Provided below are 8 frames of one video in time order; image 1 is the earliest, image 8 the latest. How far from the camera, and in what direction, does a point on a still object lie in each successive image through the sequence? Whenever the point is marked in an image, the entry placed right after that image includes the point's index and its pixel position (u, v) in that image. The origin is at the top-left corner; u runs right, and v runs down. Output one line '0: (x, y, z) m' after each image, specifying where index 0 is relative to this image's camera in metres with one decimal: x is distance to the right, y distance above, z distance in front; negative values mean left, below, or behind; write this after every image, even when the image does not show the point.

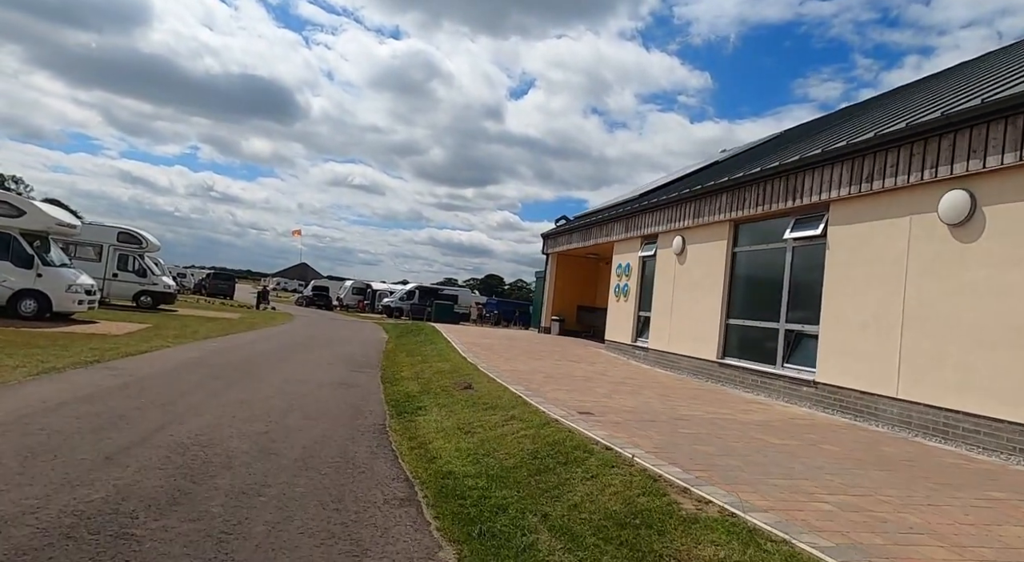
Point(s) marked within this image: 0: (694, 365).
0: (+4.0, -1.9, +13.5) m
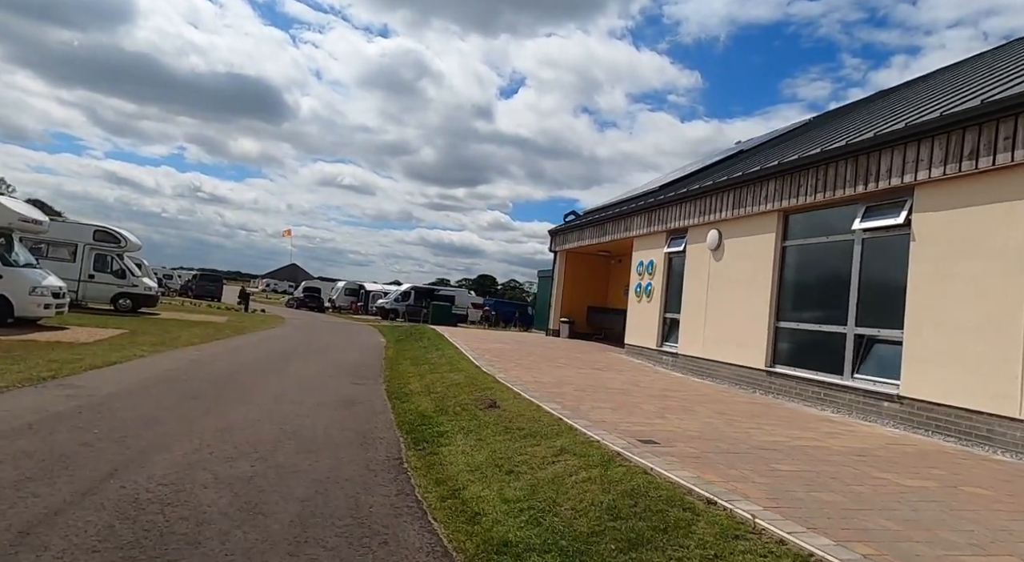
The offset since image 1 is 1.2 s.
0: (+4.4, -1.8, +12.0) m
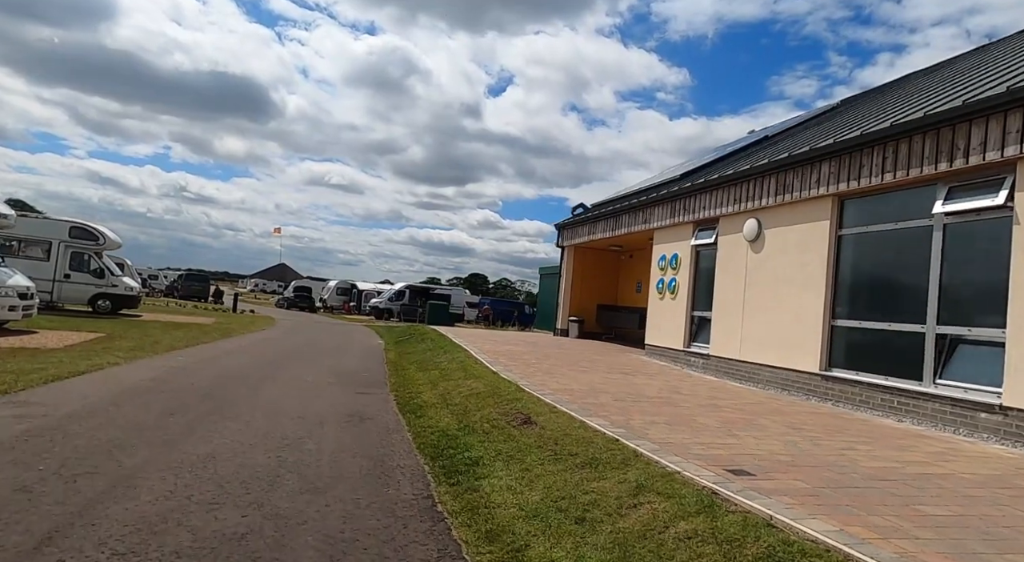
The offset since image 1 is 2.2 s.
0: (+4.8, -1.7, +10.8) m
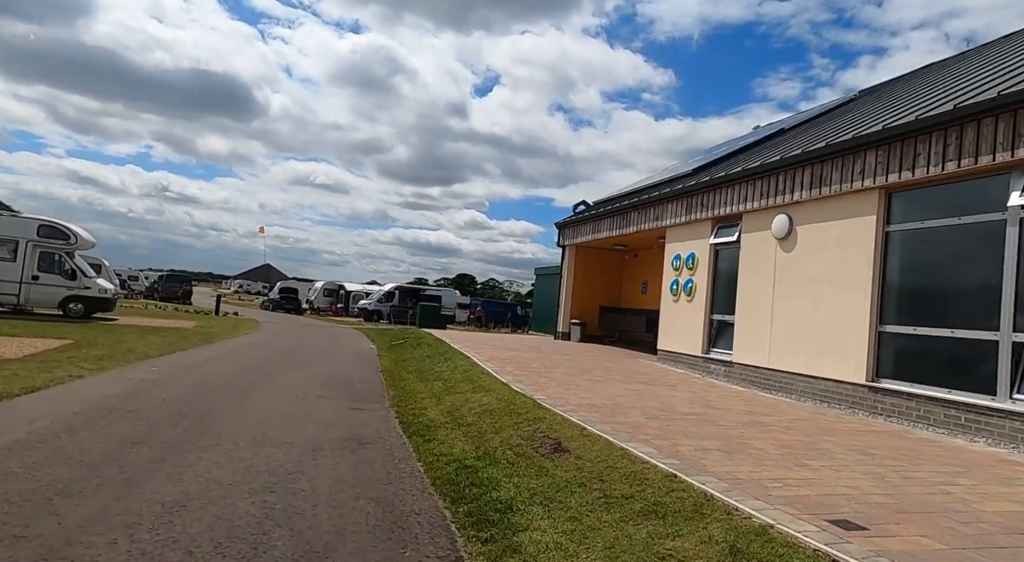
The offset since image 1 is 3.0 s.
0: (+5.0, -1.7, +9.9) m
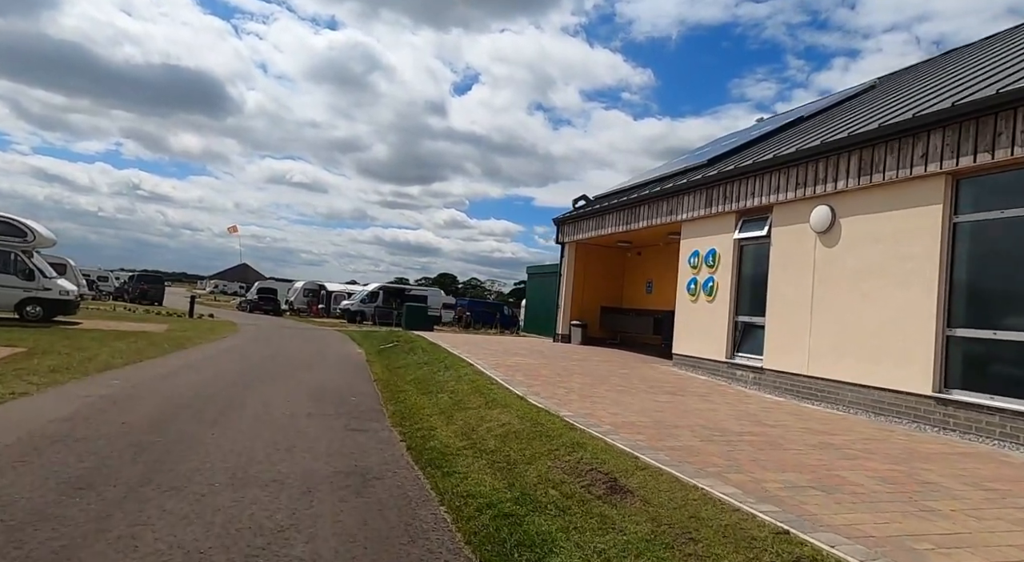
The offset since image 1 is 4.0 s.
0: (+5.3, -1.7, +8.9) m
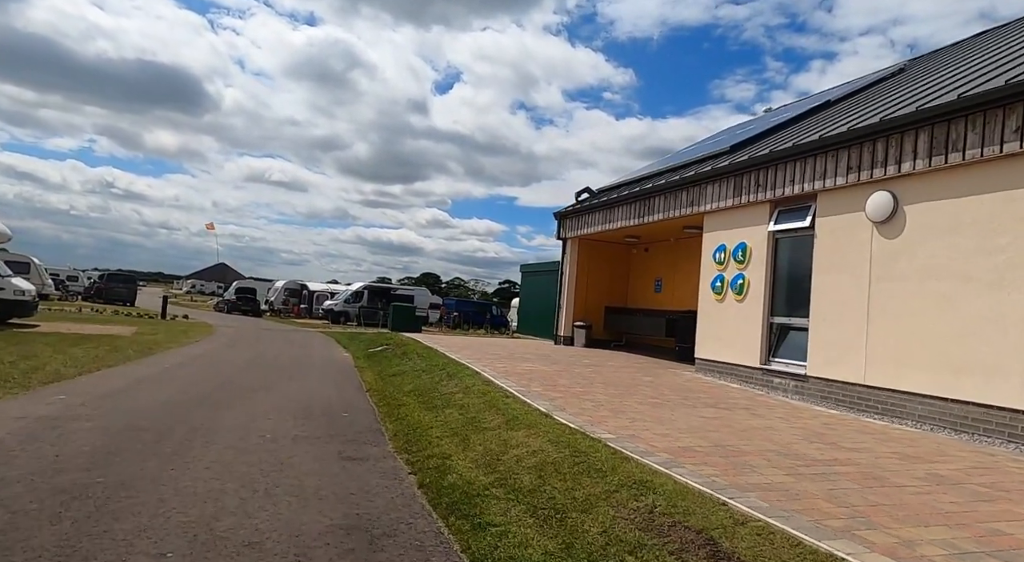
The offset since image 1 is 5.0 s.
0: (+5.6, -1.7, +7.7) m
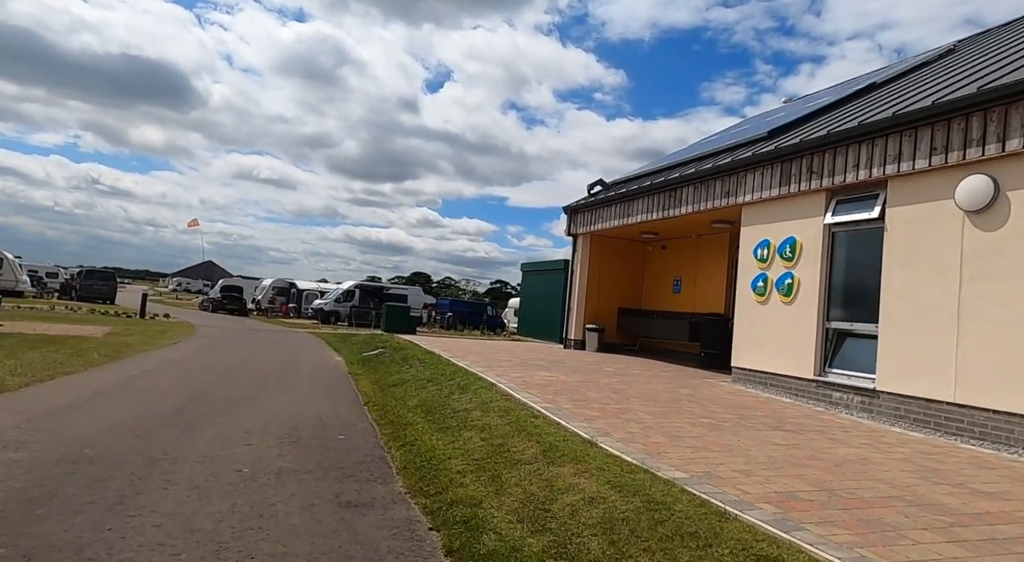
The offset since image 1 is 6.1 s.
0: (+5.9, -1.7, +6.3) m
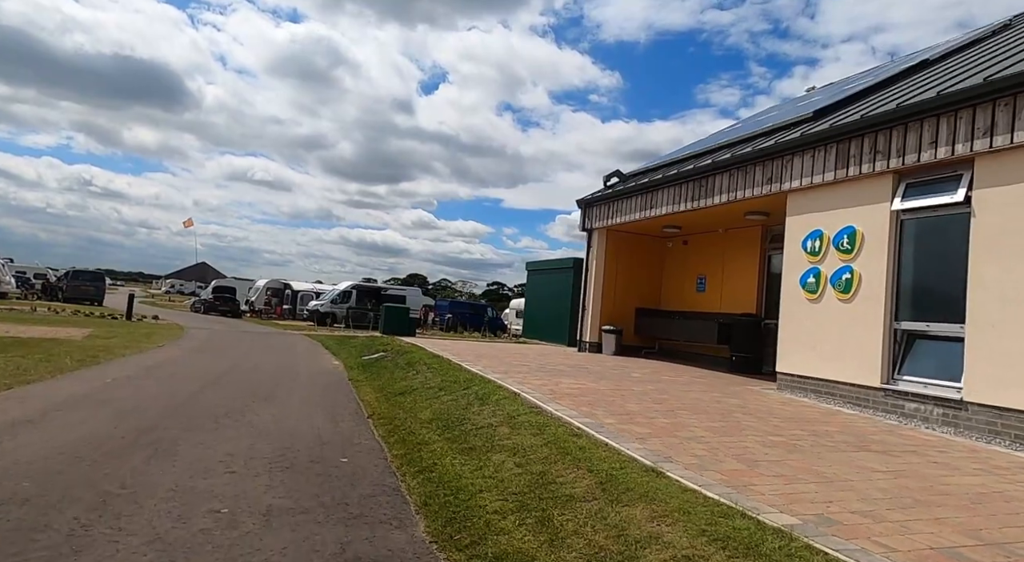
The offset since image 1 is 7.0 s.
0: (+6.3, -1.6, +5.2) m
